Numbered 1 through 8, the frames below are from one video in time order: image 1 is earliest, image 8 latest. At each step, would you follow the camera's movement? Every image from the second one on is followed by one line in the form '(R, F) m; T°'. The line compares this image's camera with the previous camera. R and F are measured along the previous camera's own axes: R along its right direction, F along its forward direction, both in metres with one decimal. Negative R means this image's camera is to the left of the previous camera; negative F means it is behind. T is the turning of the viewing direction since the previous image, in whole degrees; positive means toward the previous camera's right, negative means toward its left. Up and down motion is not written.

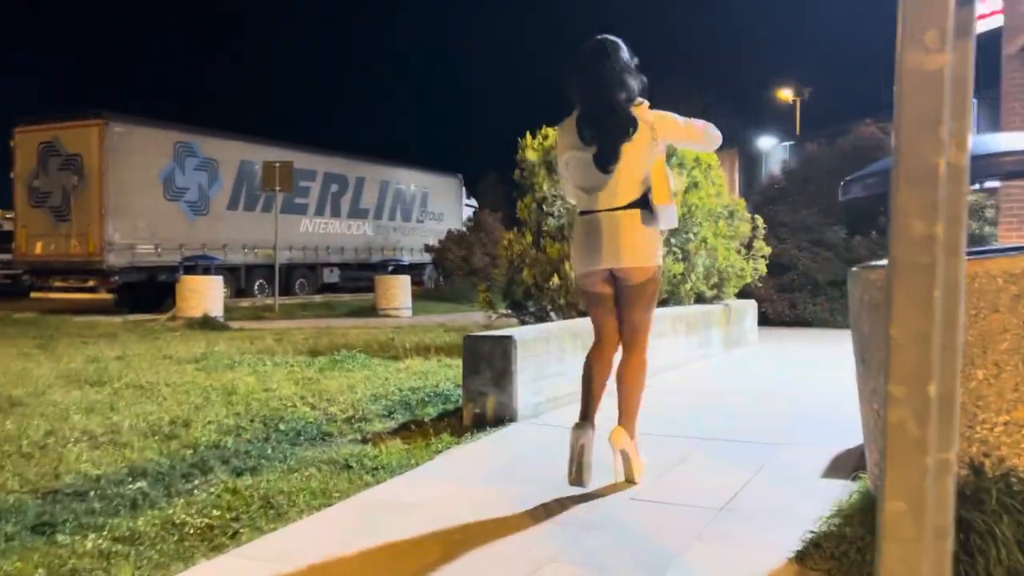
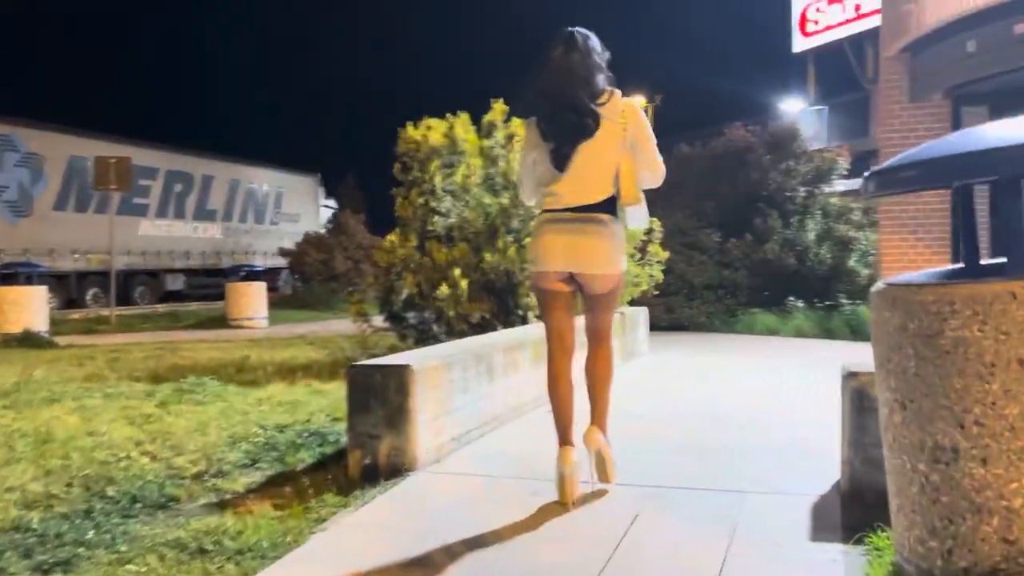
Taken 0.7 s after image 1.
(-0.2, +0.9) m; +9°
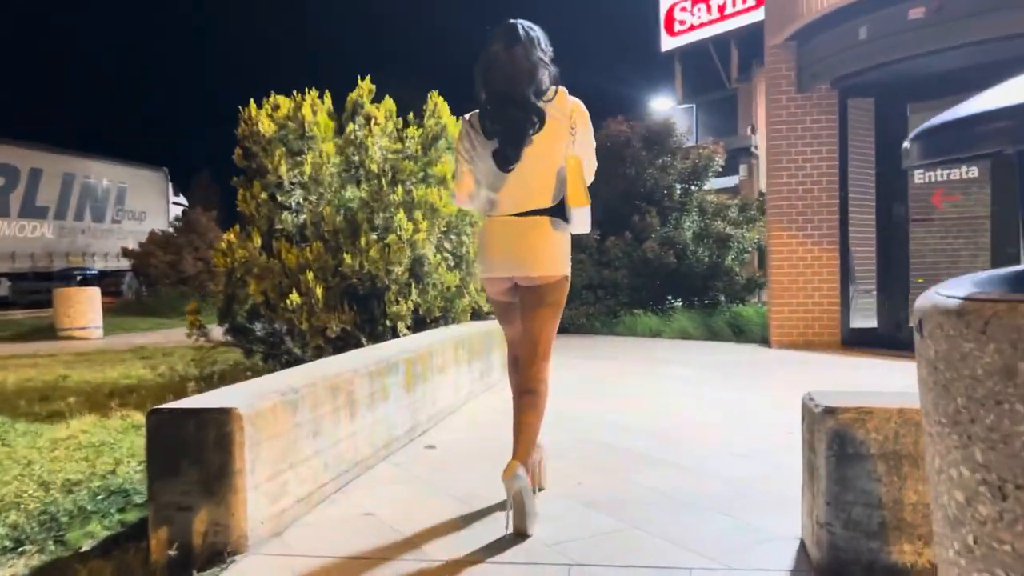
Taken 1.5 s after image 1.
(0.0, +1.0) m; +9°
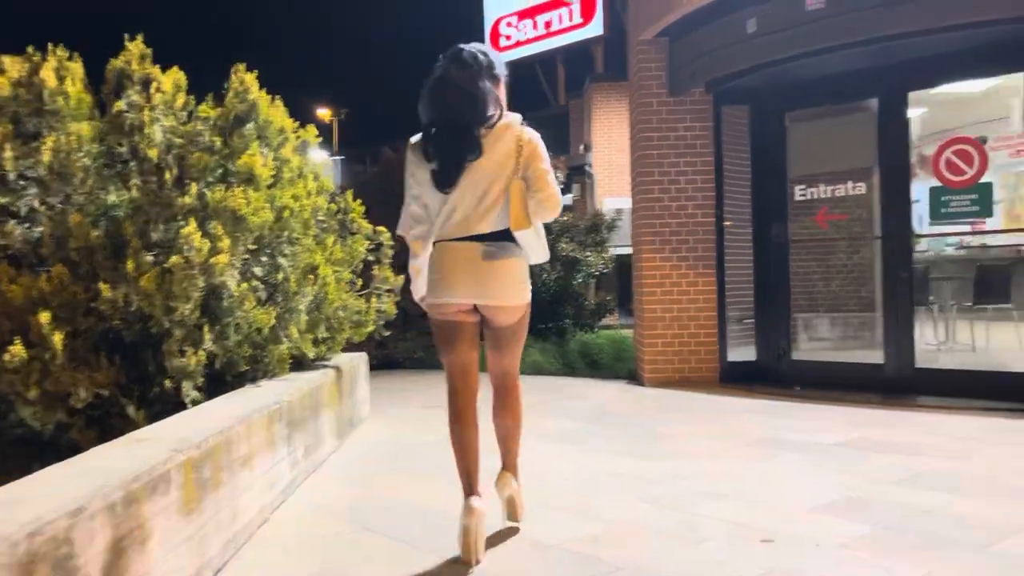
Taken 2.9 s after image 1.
(-0.1, +1.7) m; +12°
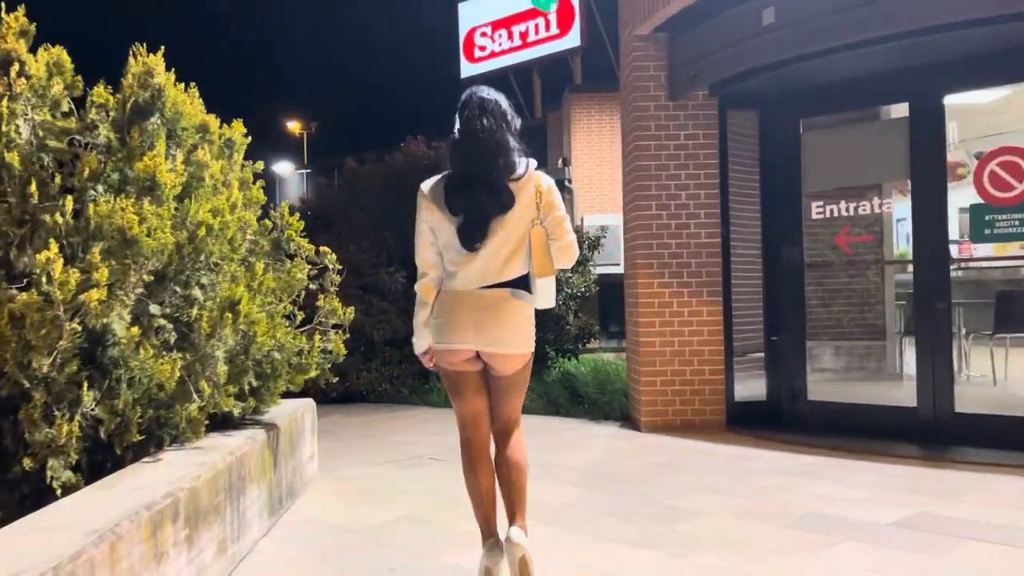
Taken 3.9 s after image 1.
(0.0, +1.1) m; +2°
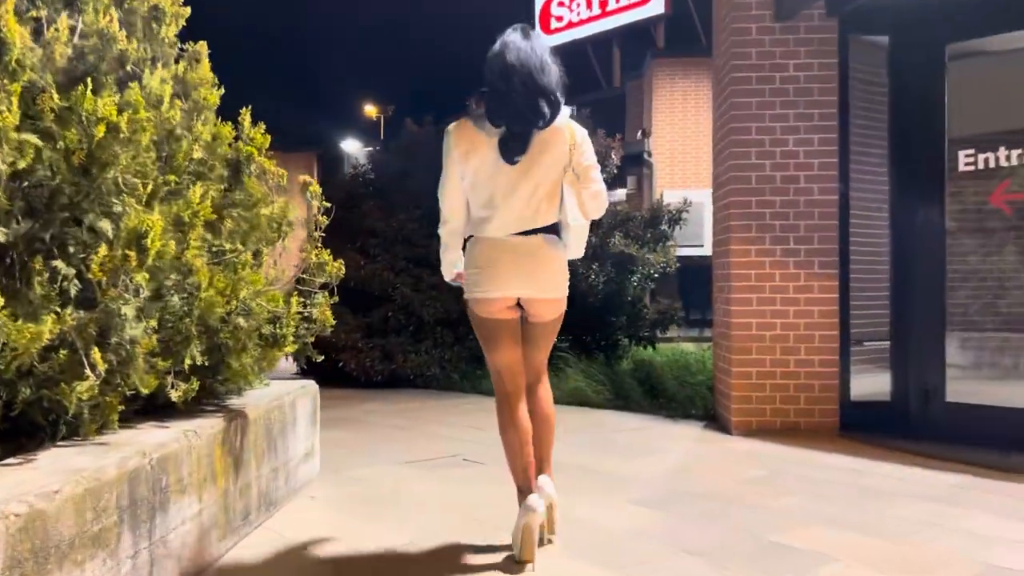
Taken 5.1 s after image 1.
(+0.1, +1.4) m; -5°
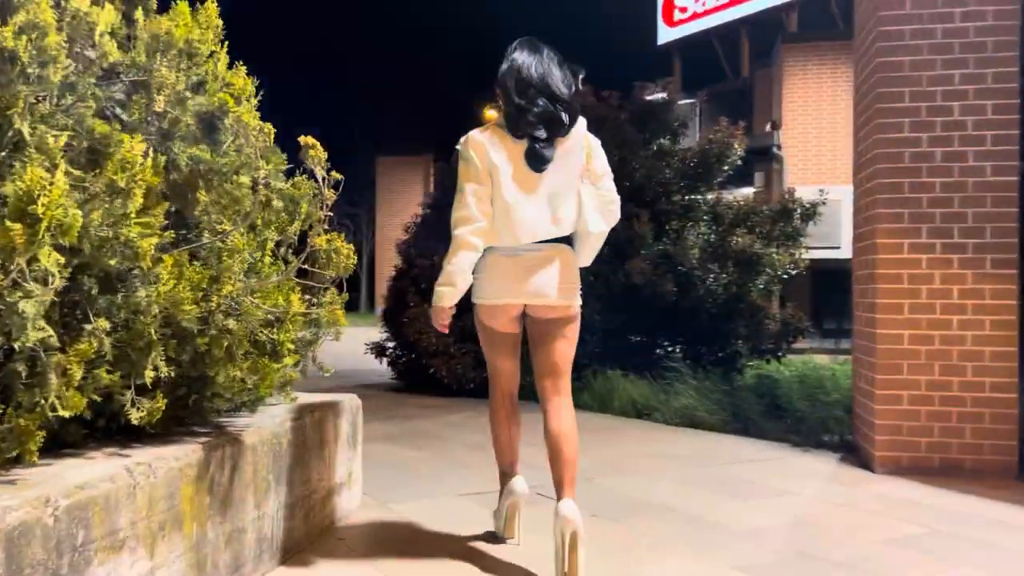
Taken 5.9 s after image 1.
(+0.2, +0.9) m; -8°
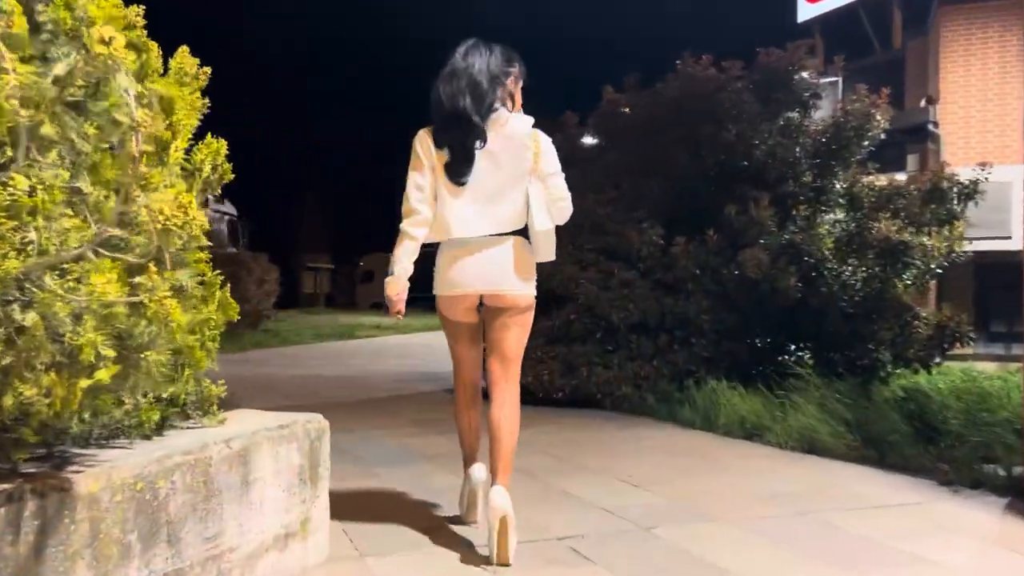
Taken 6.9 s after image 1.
(+0.5, +1.1) m; -9°
